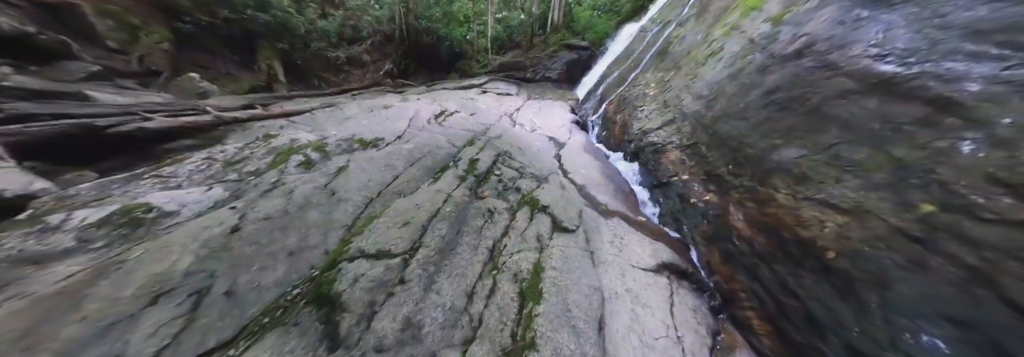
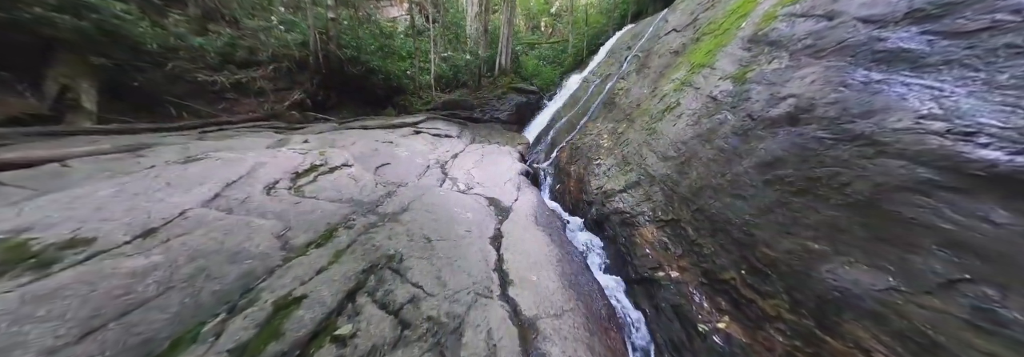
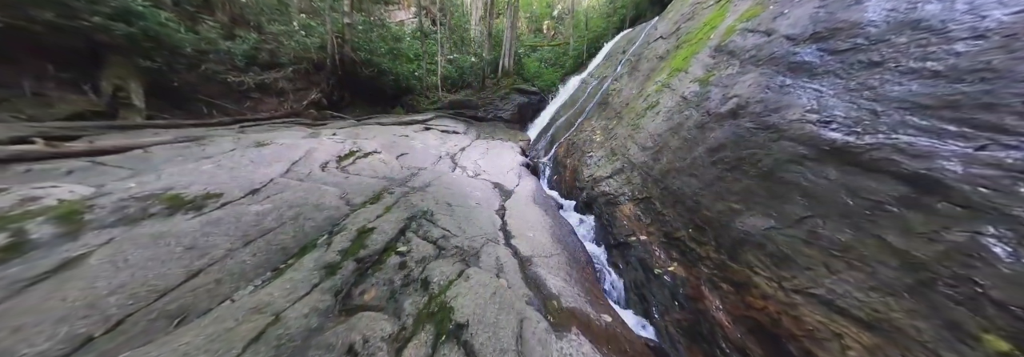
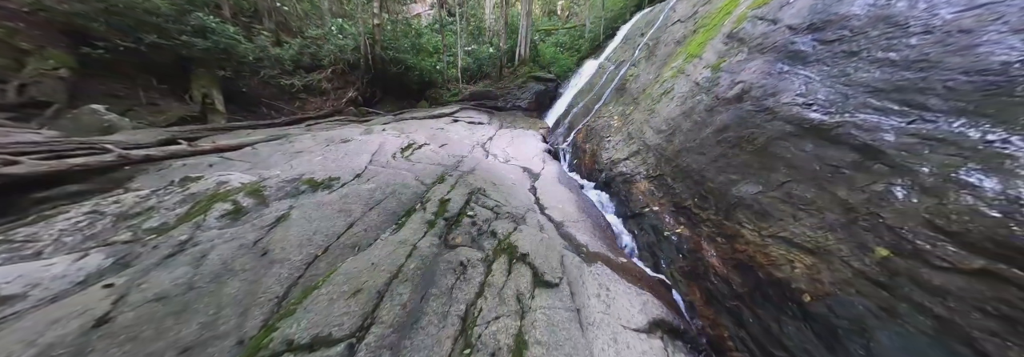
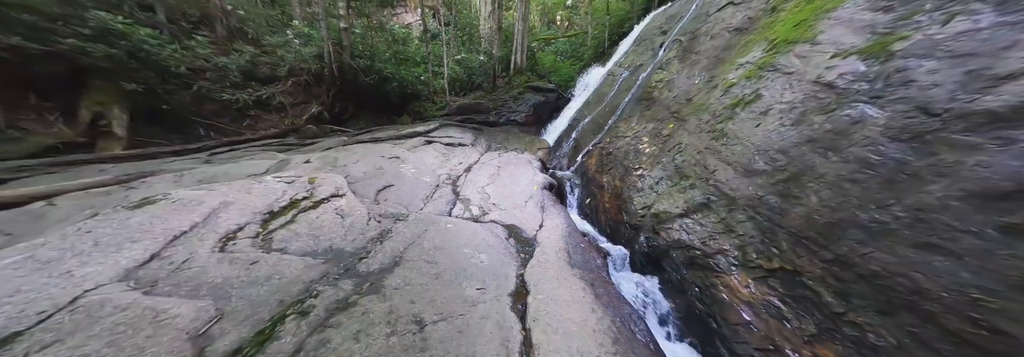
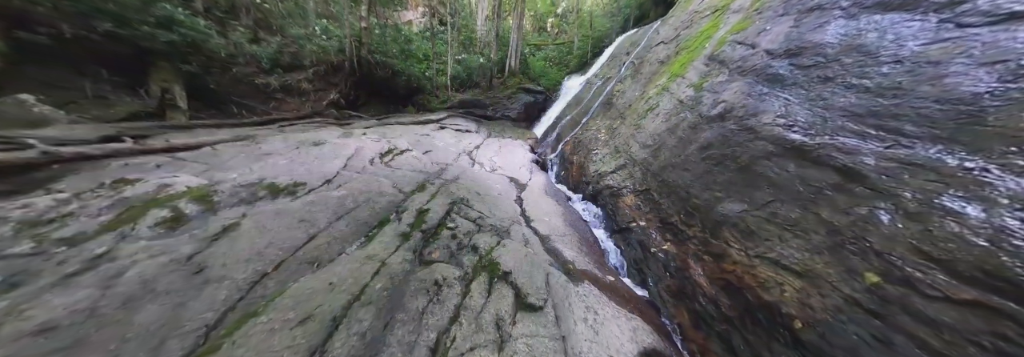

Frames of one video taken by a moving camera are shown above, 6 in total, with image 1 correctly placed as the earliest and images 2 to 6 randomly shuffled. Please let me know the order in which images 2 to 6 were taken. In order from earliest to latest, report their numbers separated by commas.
4, 6, 3, 2, 5
